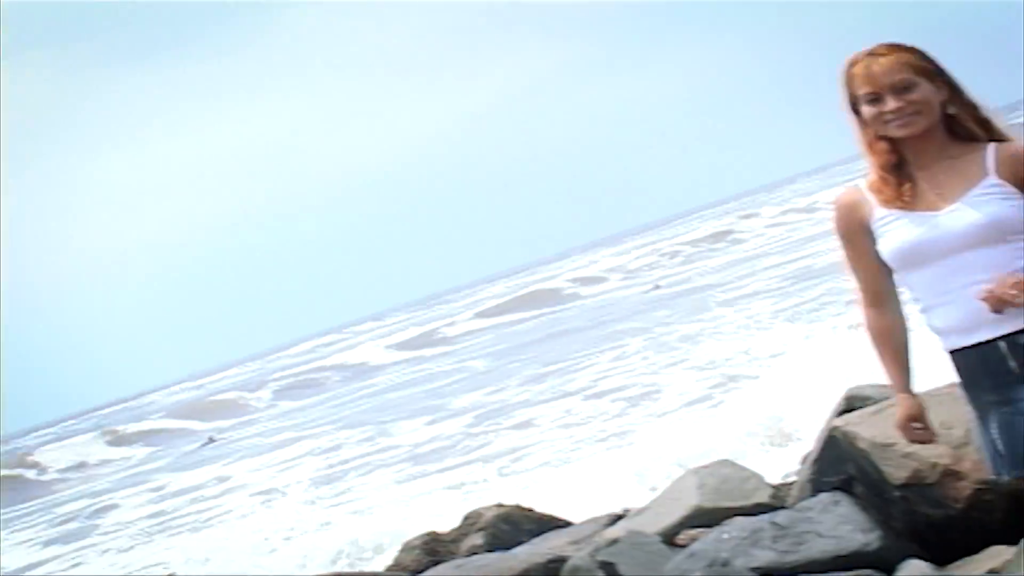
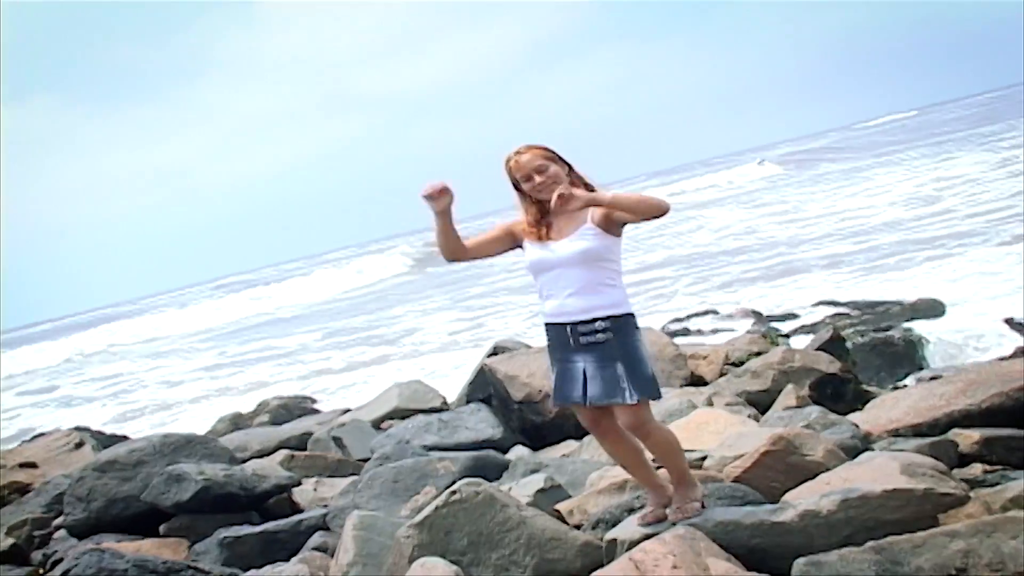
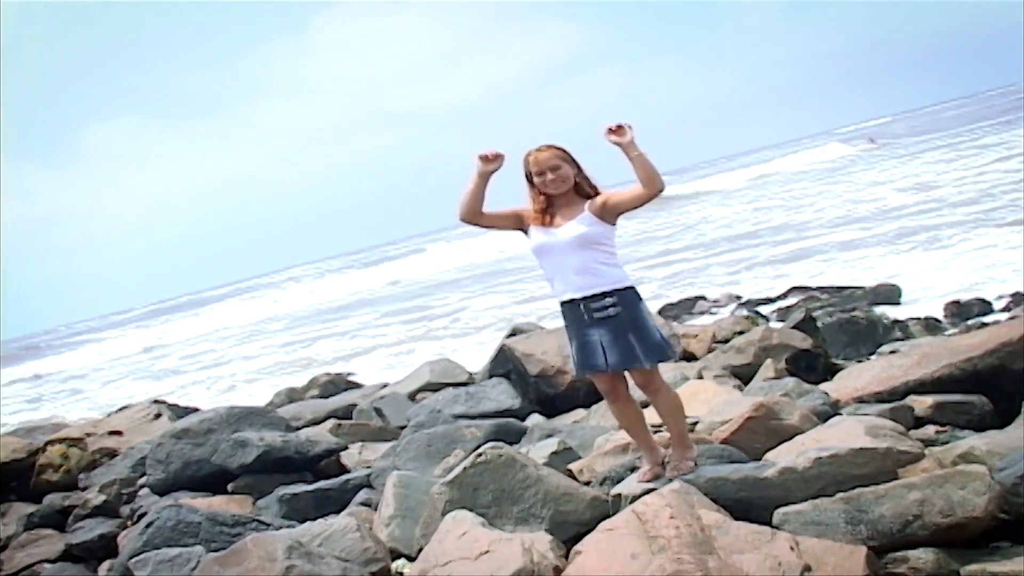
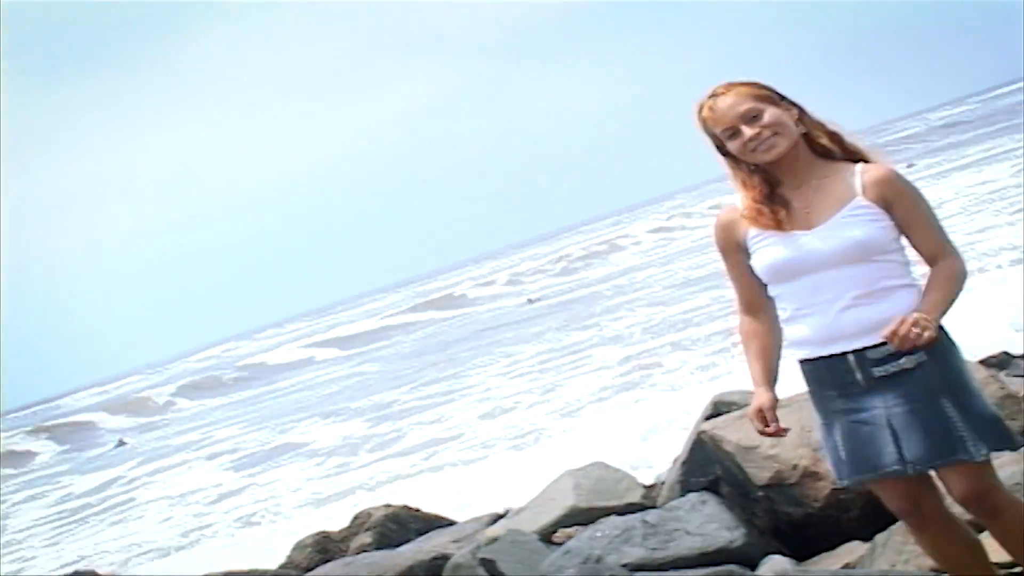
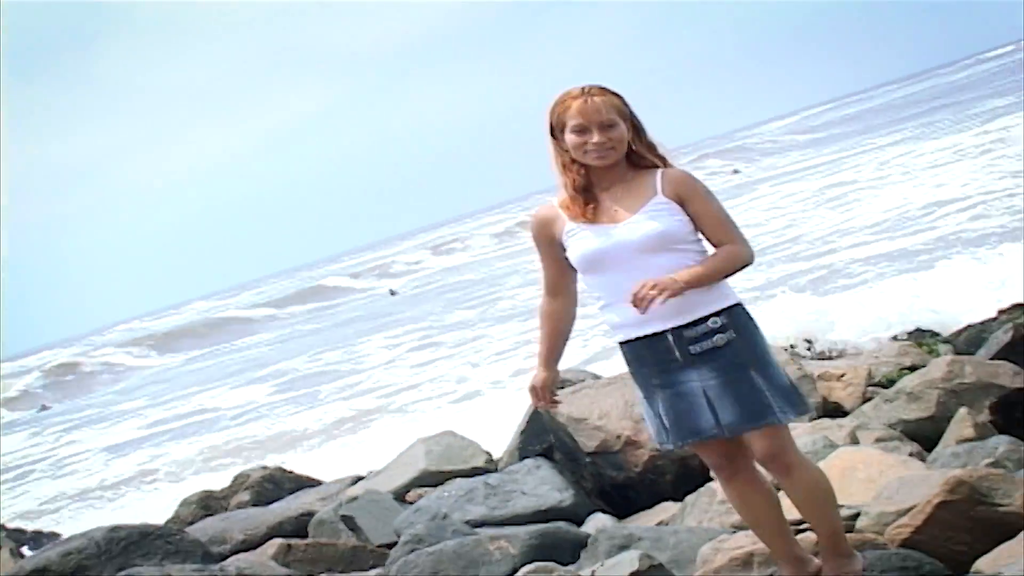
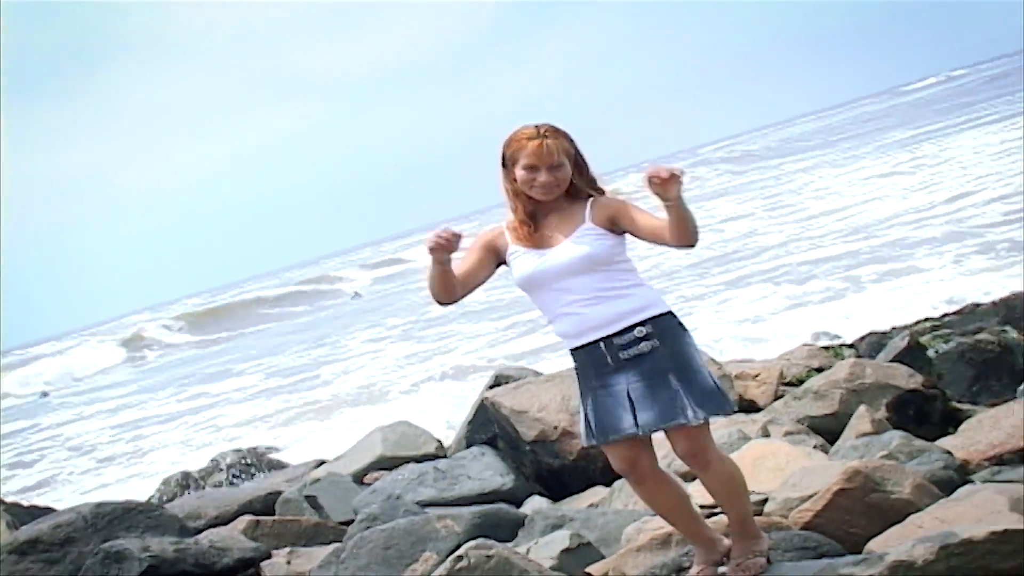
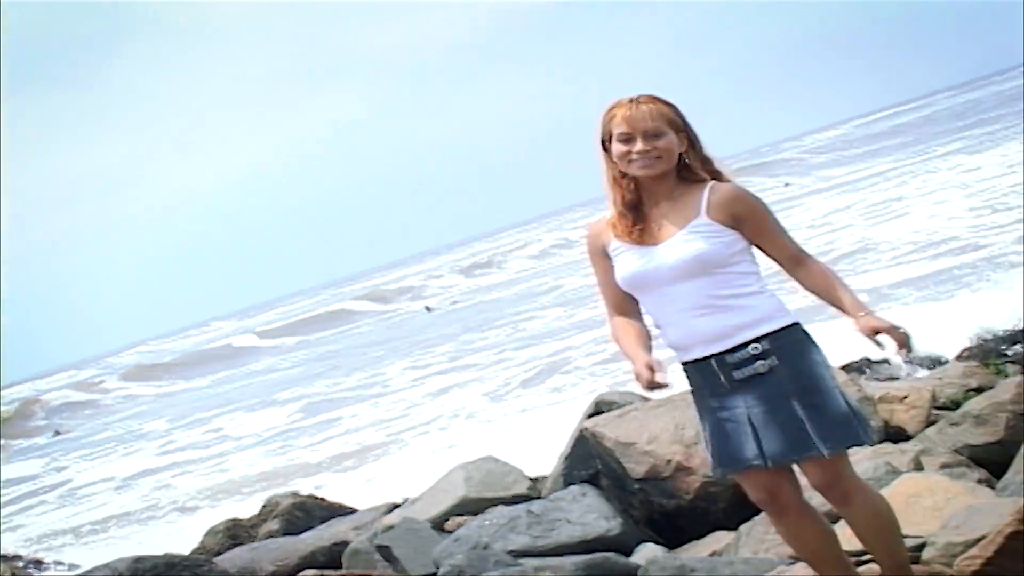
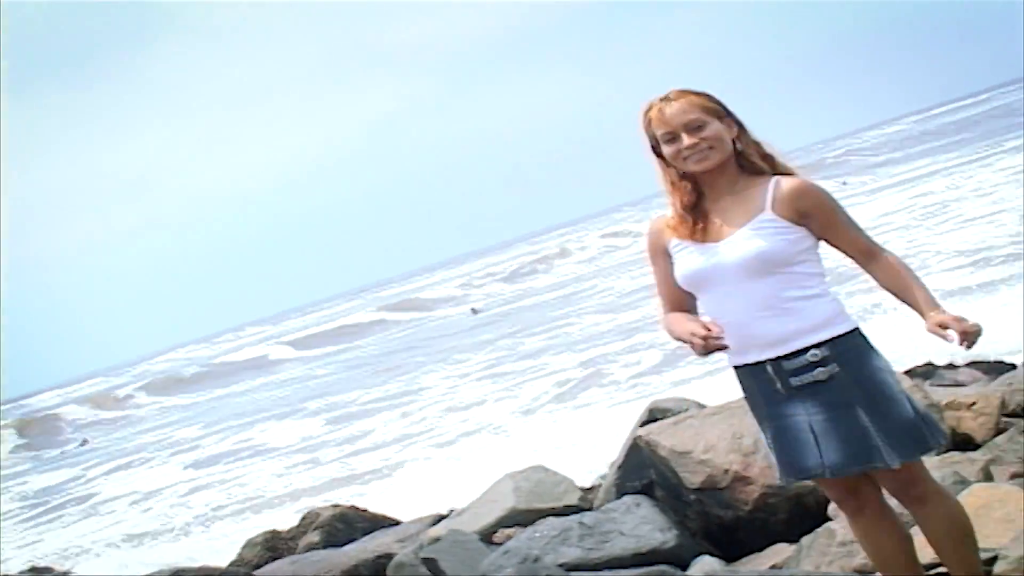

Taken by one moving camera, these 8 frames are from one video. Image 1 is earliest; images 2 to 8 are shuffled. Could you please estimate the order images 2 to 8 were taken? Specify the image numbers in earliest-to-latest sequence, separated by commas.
4, 8, 7, 5, 6, 2, 3
